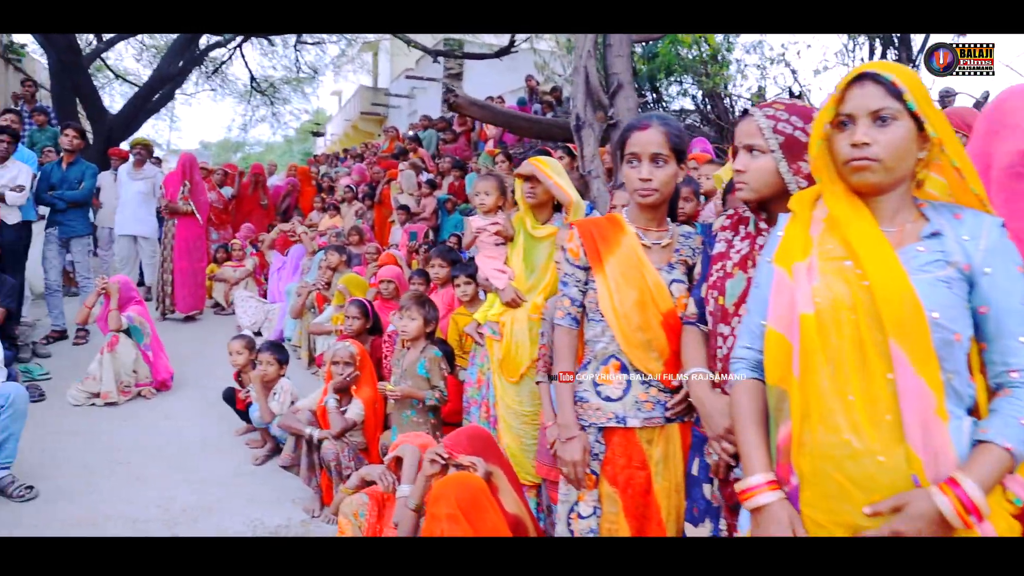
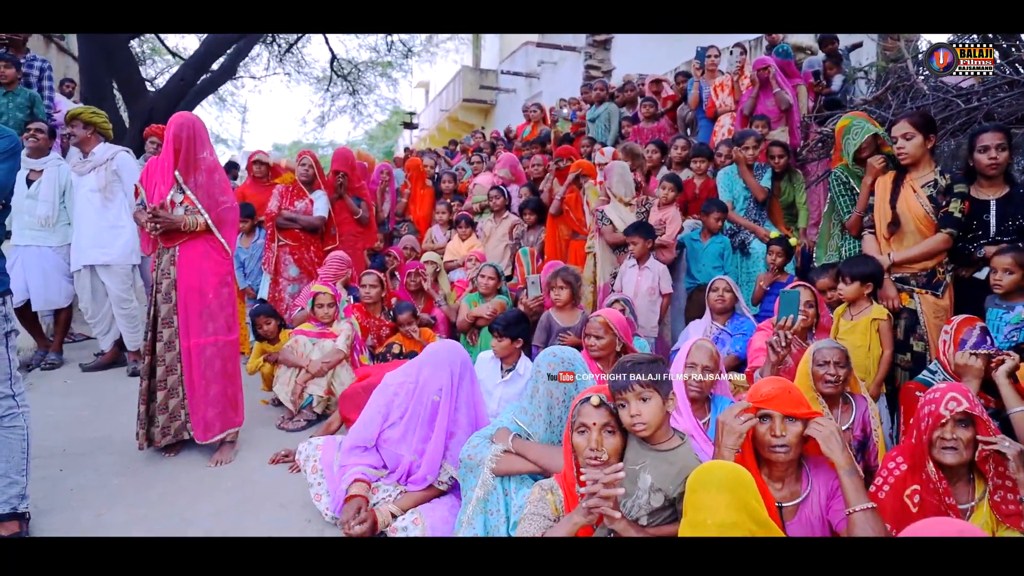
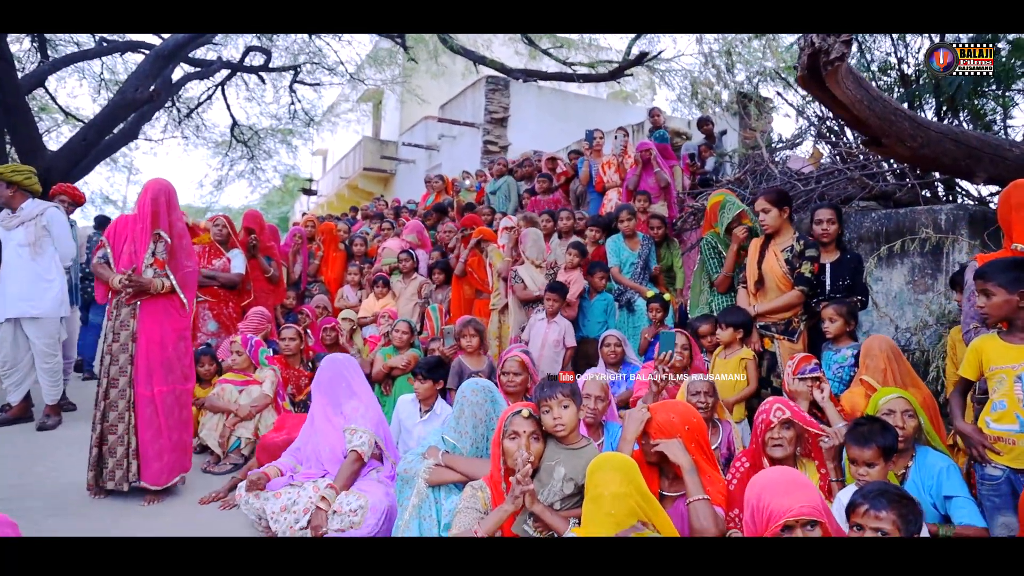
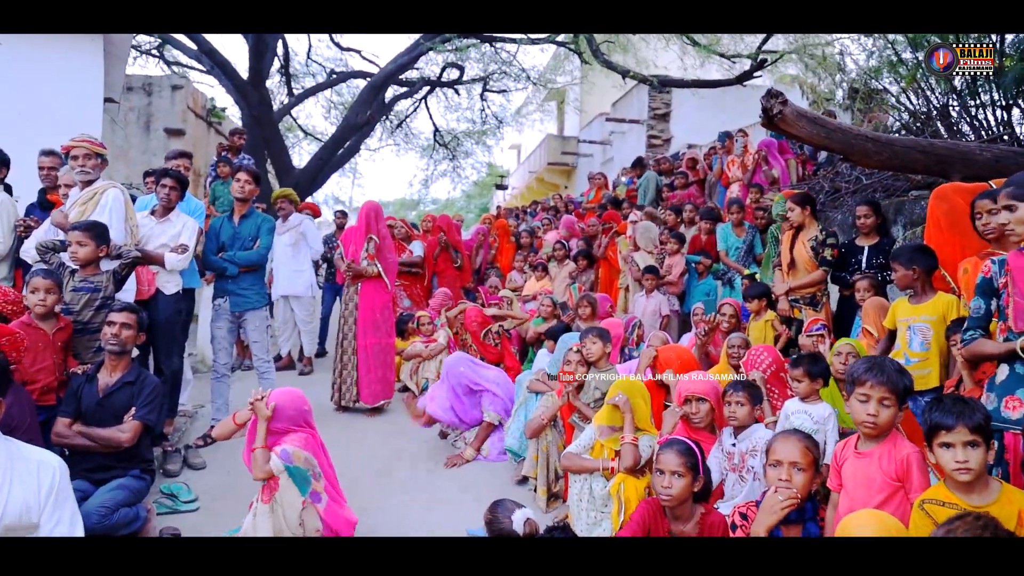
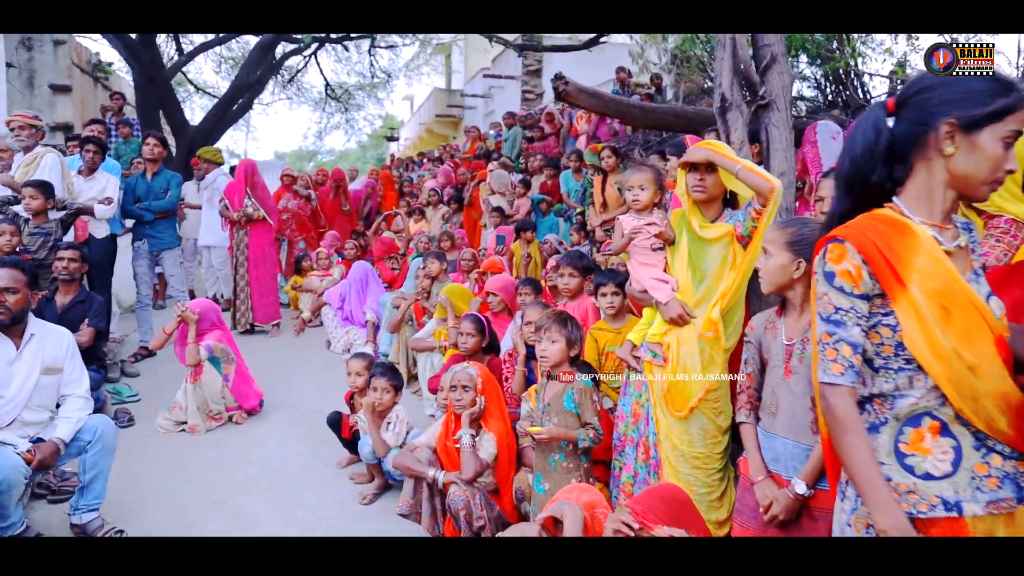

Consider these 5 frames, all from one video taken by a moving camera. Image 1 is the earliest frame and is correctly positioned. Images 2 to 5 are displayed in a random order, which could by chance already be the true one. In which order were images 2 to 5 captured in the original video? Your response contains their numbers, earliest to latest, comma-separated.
5, 4, 3, 2
